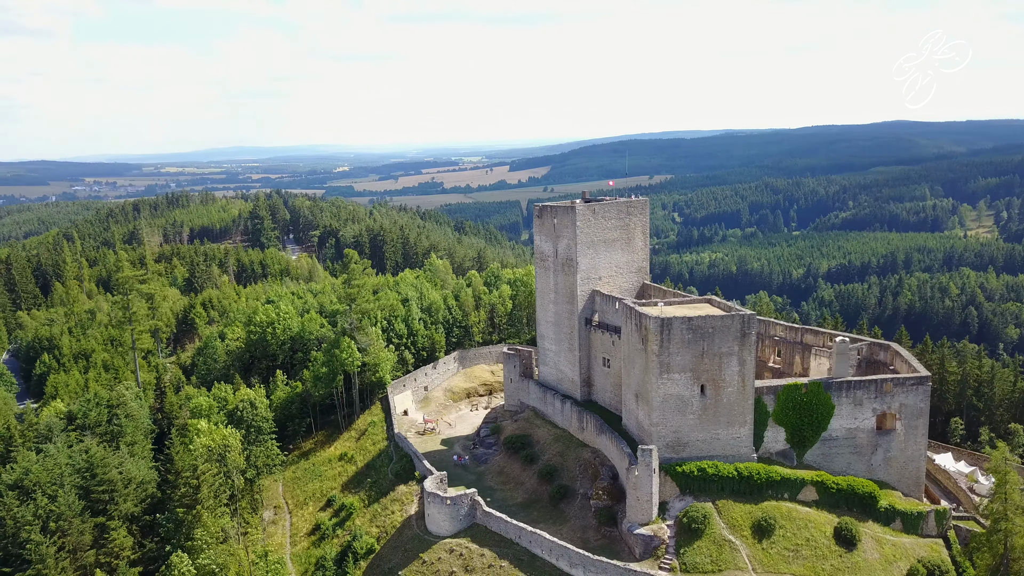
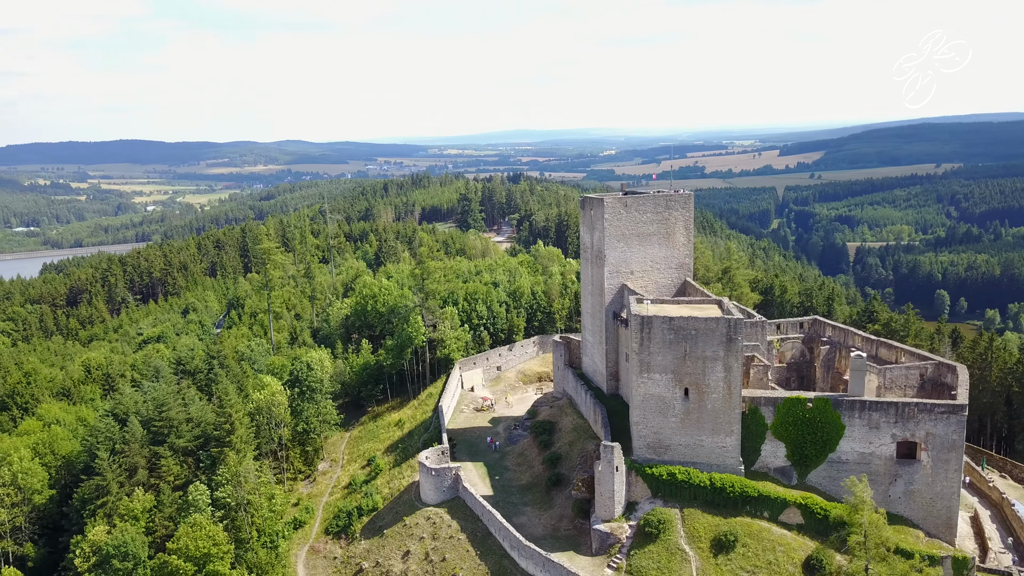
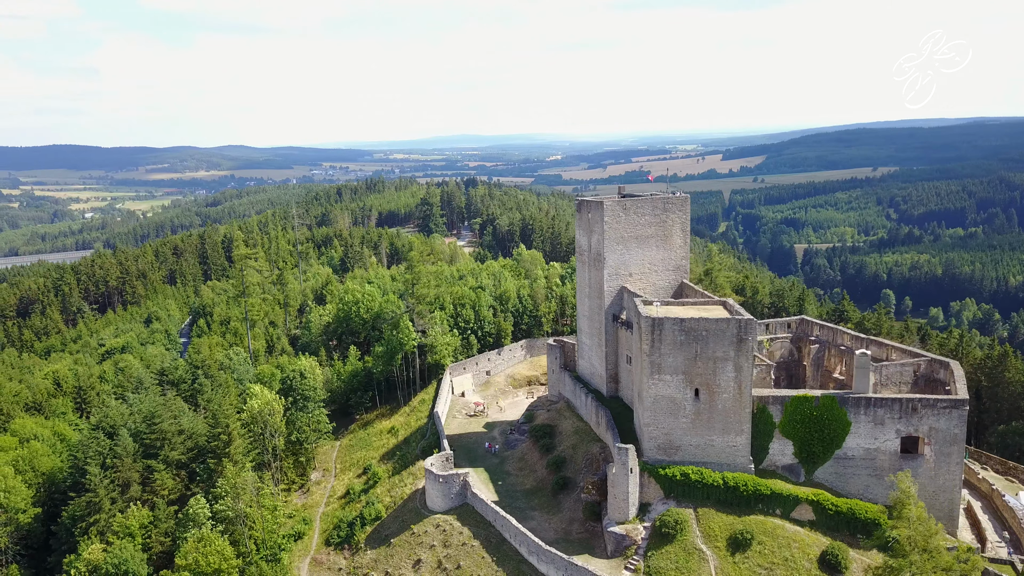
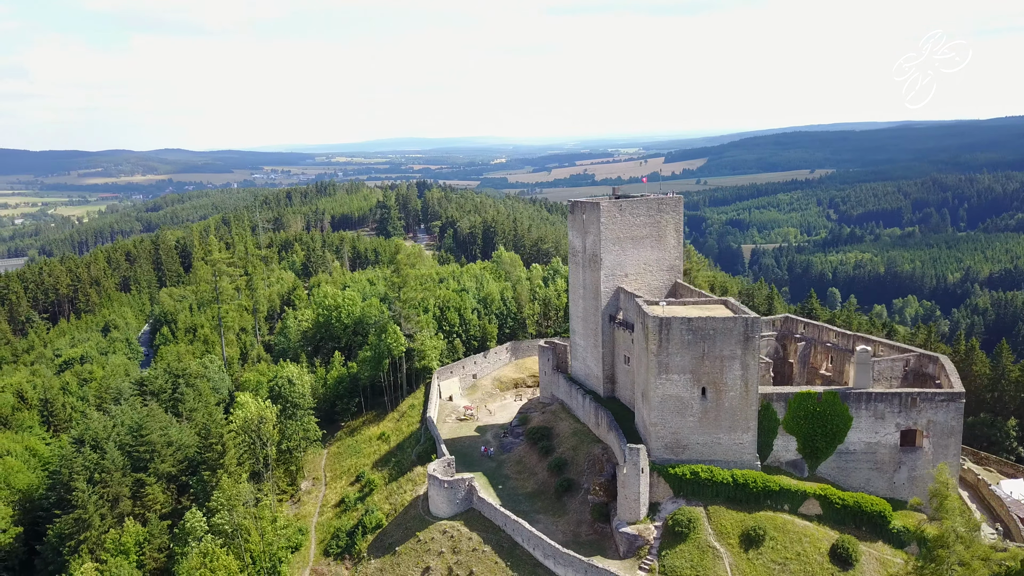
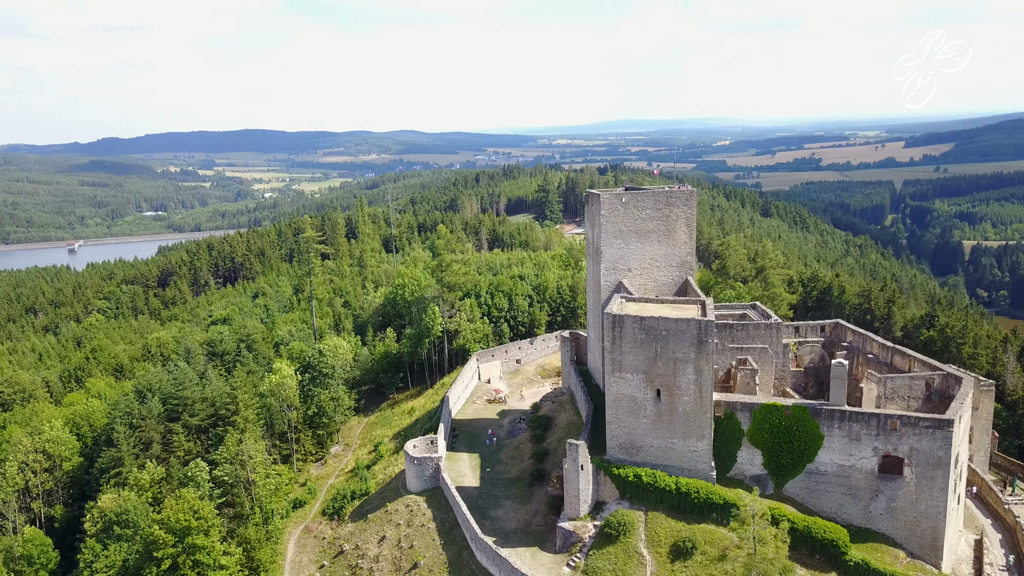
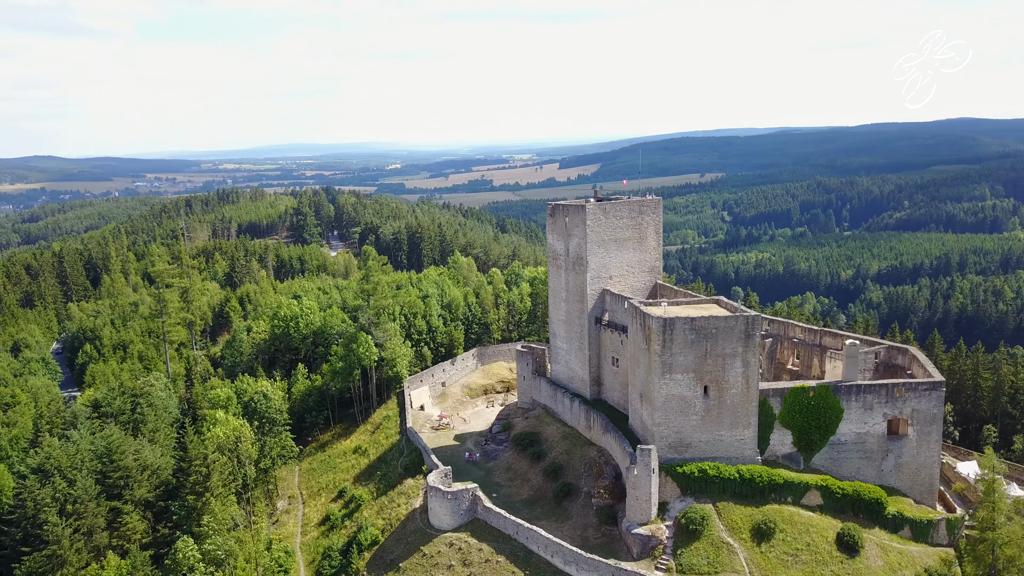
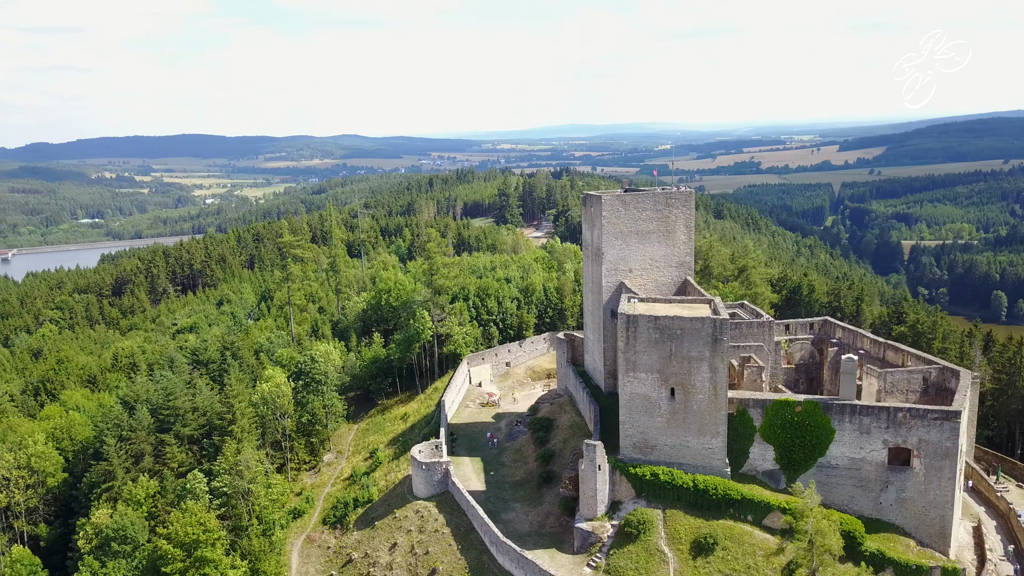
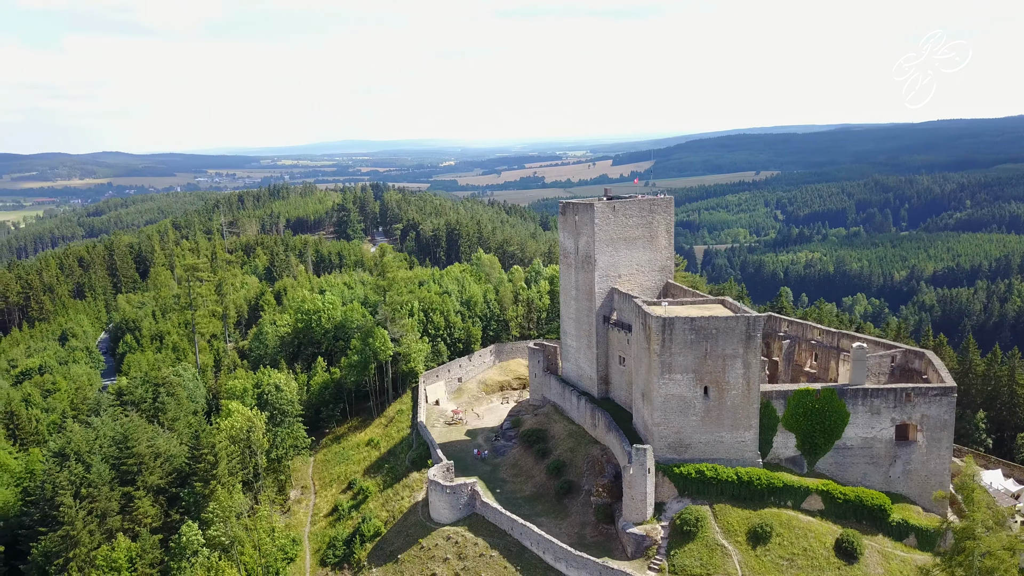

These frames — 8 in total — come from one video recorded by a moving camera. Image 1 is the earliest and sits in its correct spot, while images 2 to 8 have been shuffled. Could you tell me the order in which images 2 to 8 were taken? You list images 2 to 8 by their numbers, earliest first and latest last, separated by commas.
6, 8, 4, 3, 2, 7, 5
